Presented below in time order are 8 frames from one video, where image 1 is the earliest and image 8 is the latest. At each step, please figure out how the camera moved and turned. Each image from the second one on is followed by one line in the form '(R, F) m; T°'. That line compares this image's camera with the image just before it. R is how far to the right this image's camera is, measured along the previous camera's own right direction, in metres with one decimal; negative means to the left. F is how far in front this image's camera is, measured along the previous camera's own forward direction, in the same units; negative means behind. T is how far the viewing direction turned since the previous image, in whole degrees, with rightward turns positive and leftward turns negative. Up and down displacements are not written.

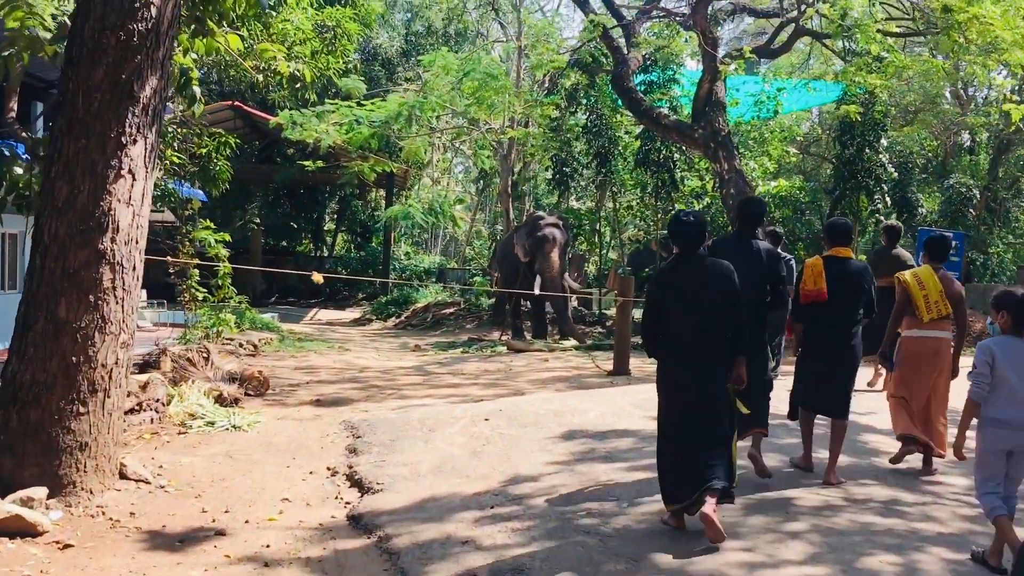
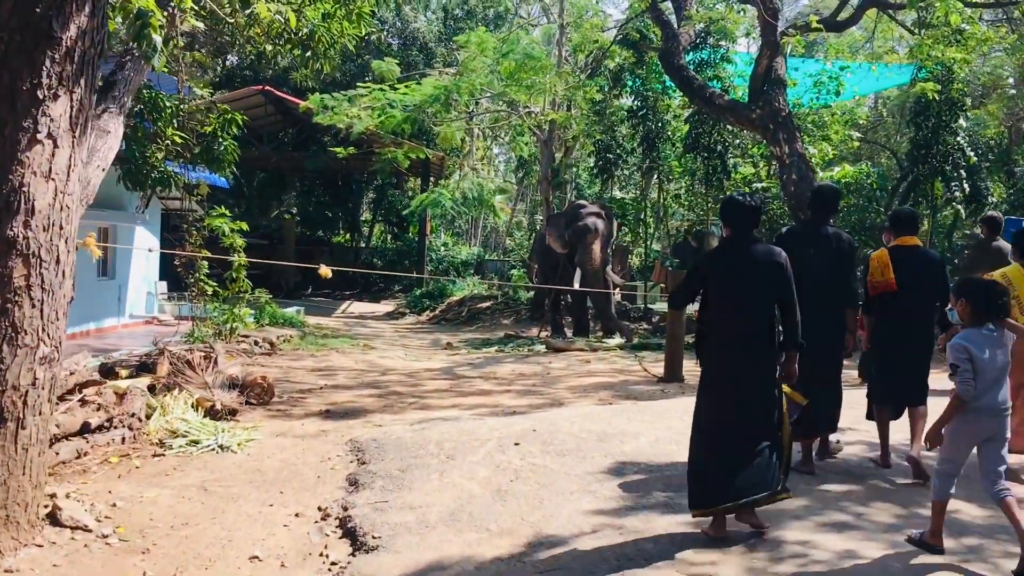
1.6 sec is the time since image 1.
(0.0, +1.1) m; -2°
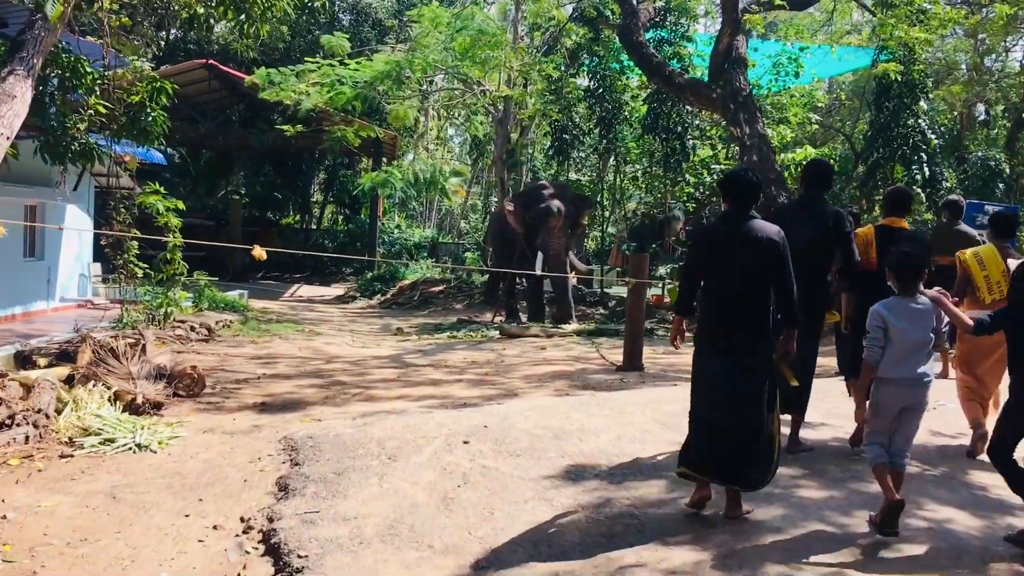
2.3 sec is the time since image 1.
(0.0, +0.5) m; +3°
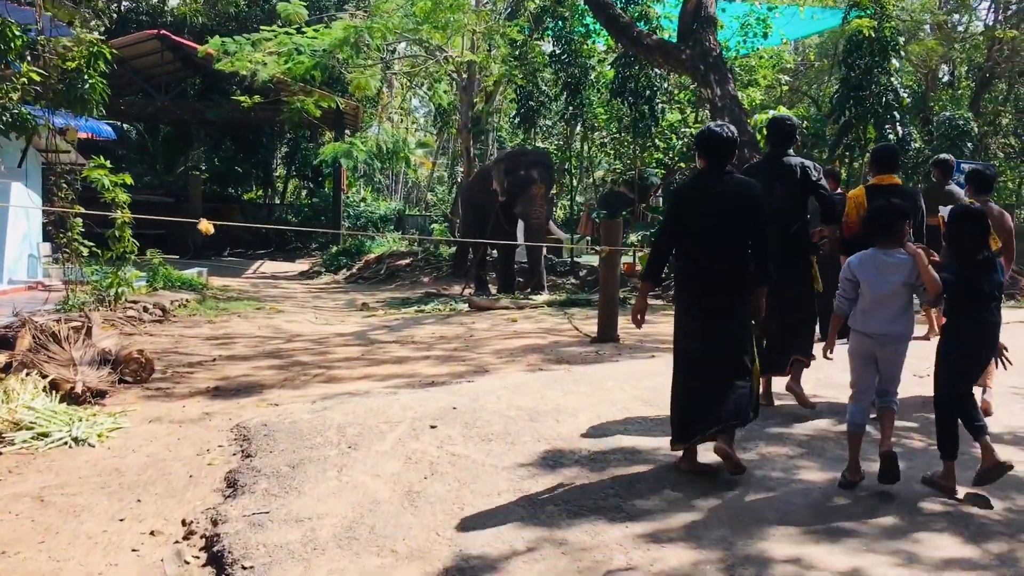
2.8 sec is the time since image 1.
(0.0, +0.4) m; +2°
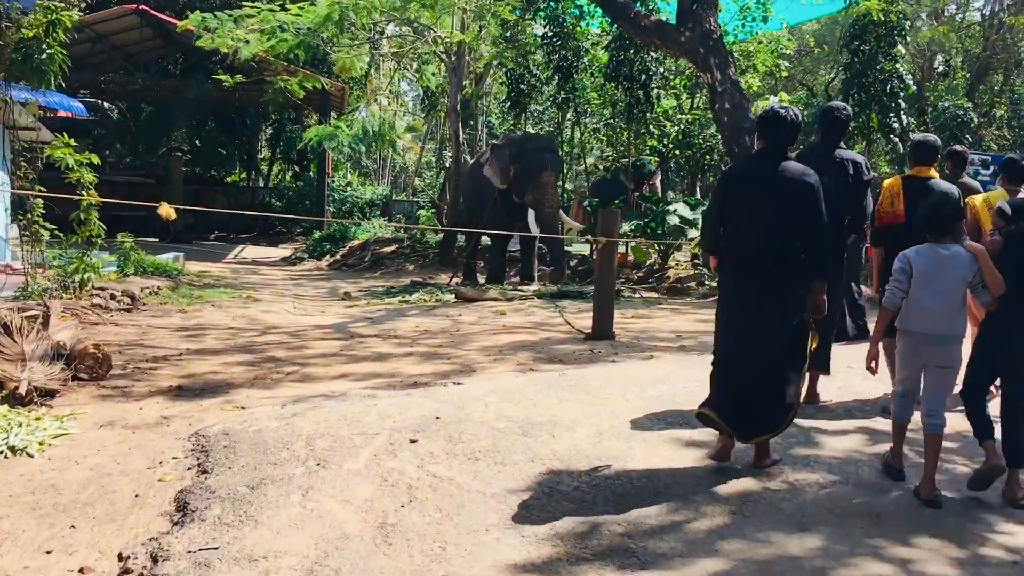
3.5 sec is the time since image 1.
(0.0, +0.5) m; +1°
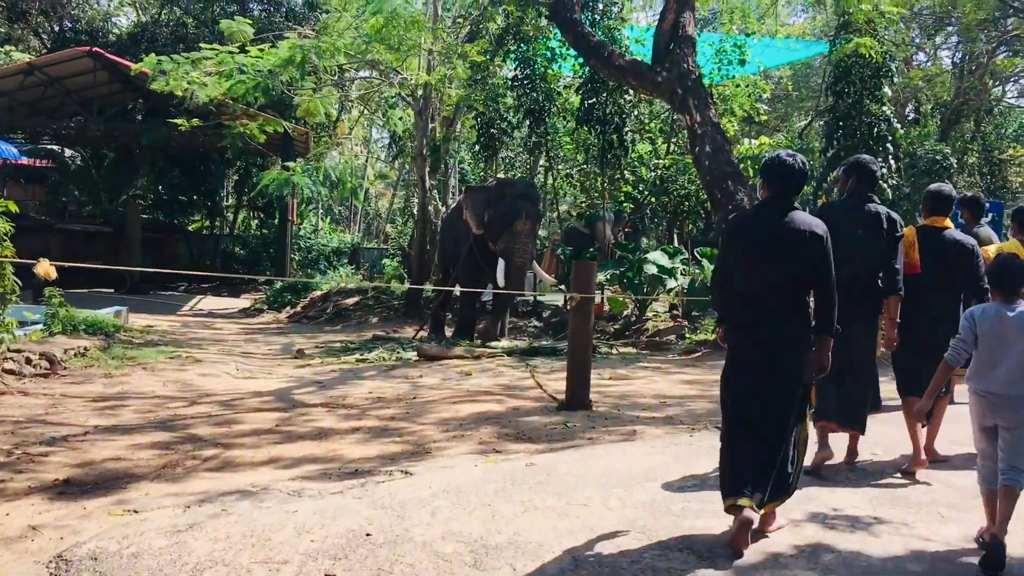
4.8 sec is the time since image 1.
(+0.1, +0.9) m; +1°
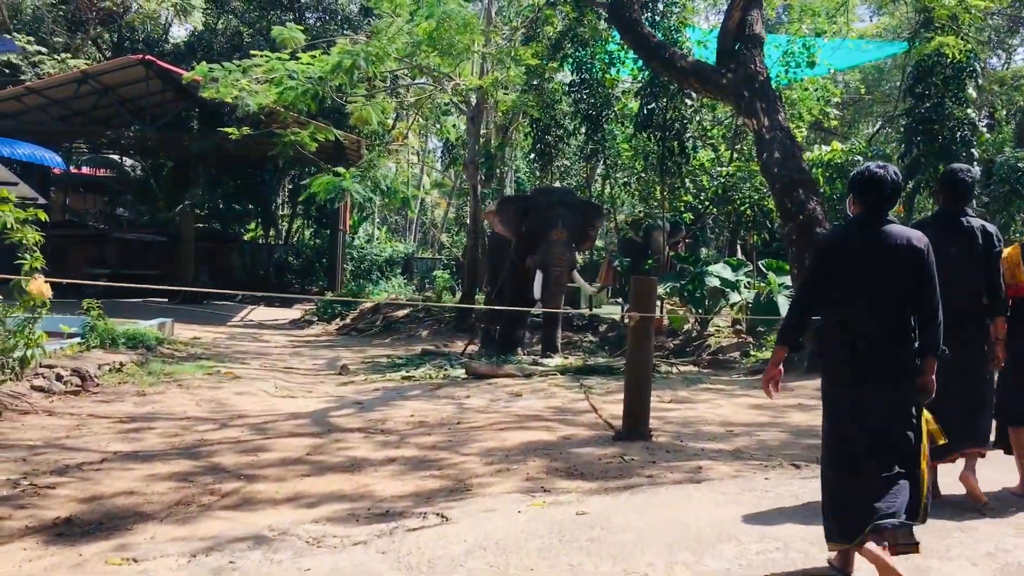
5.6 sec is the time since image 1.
(0.0, +0.6) m; -3°
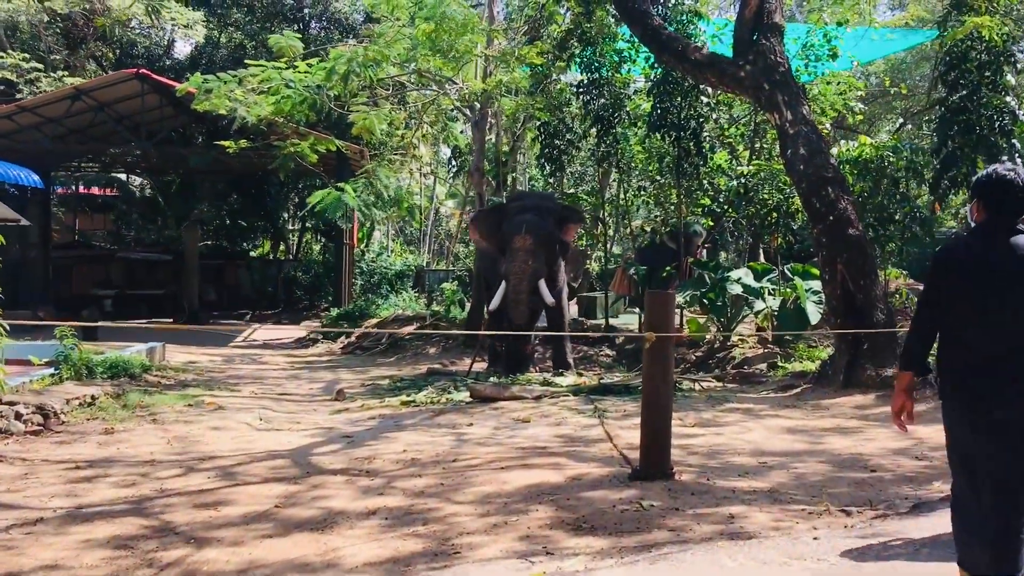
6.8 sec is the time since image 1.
(+0.1, +0.8) m; -1°
